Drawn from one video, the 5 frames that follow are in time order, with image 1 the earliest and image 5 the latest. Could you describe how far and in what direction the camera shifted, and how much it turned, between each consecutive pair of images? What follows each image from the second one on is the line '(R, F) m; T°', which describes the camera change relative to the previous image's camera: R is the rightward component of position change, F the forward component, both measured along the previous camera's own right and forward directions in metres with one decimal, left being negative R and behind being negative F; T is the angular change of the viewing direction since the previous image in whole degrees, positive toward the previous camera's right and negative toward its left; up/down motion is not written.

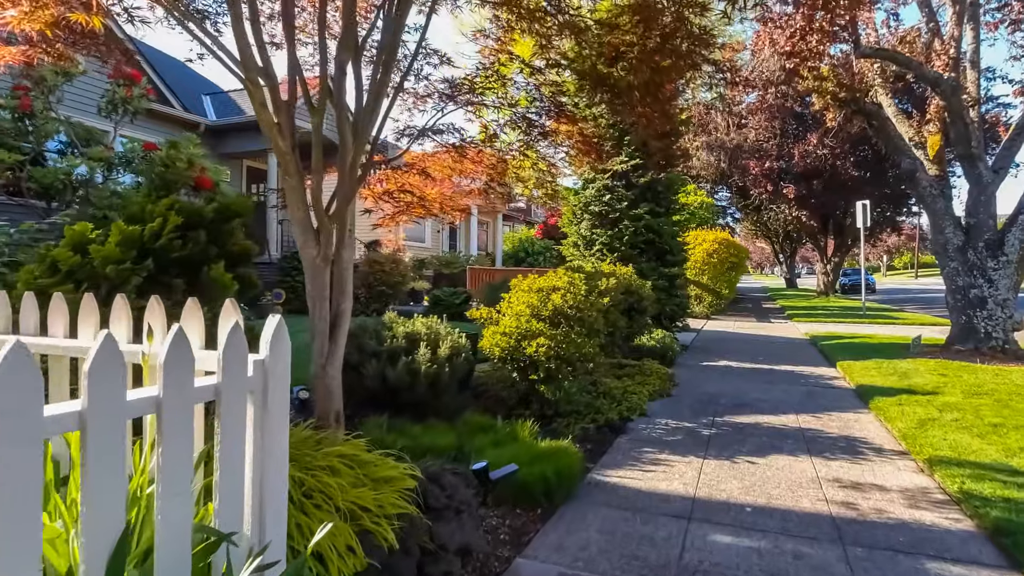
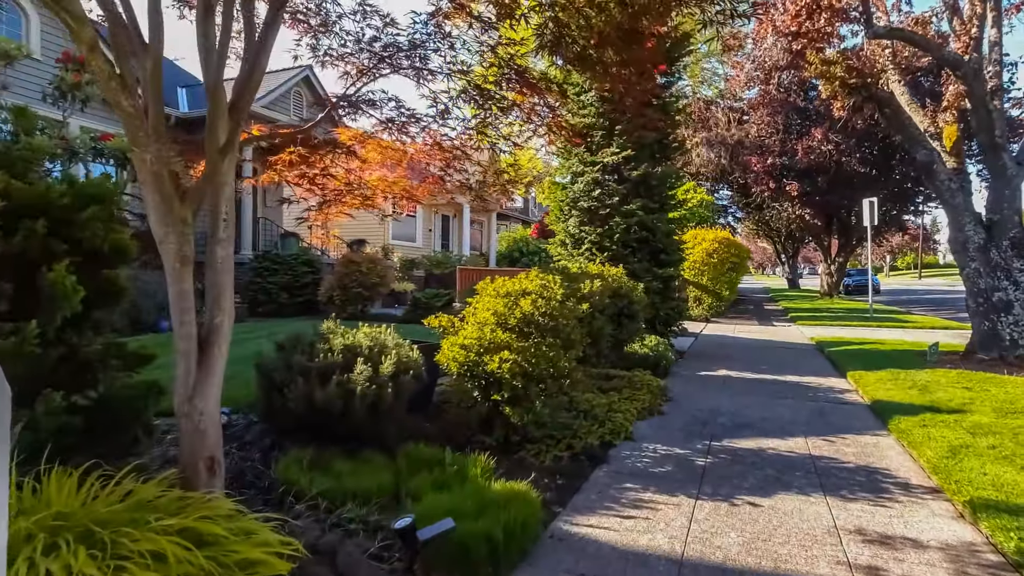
(+0.4, +0.9) m; 0°
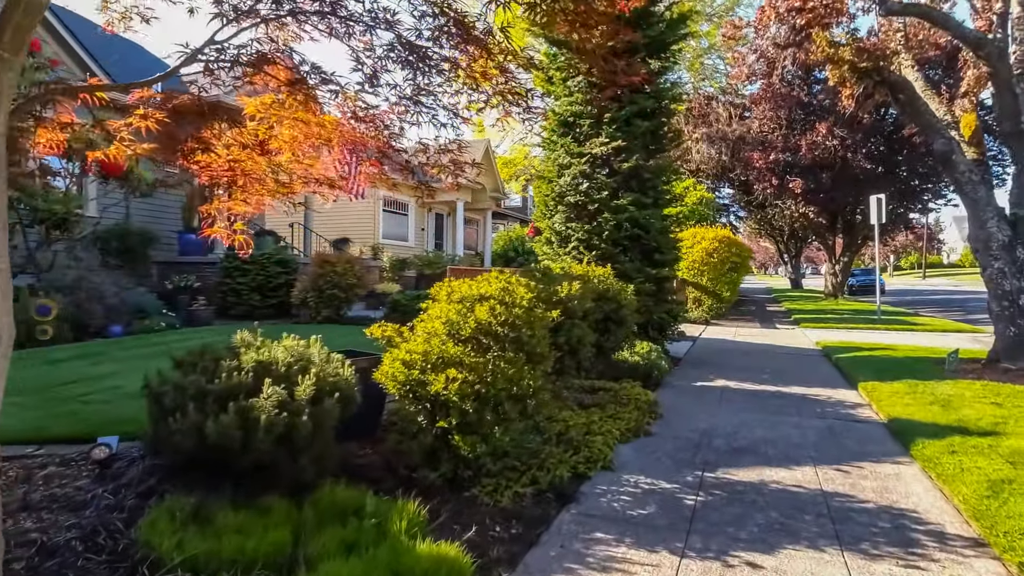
(+0.4, +0.8) m; 0°
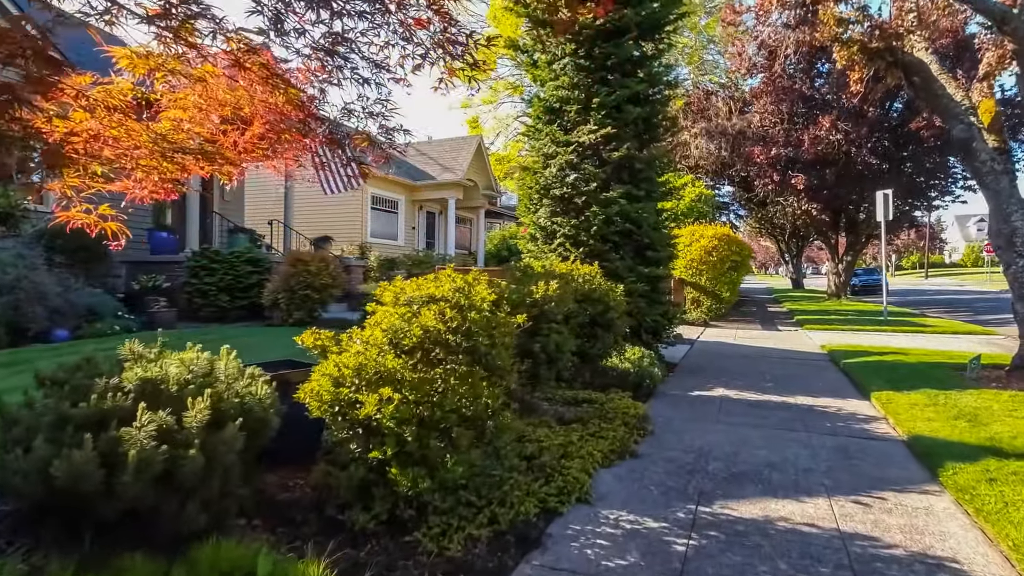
(+0.3, +0.7) m; 0°
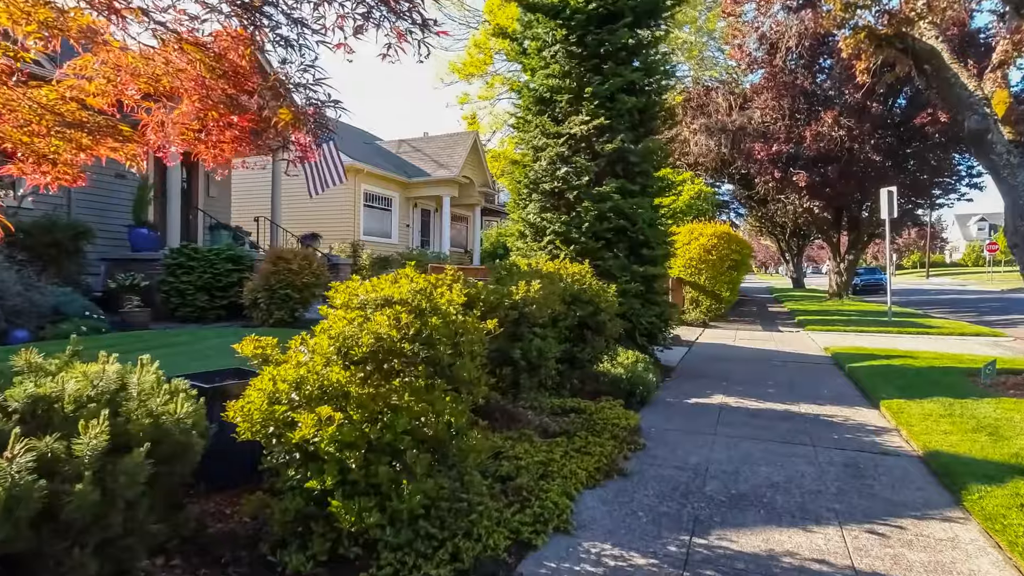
(+0.2, +0.5) m; 0°
